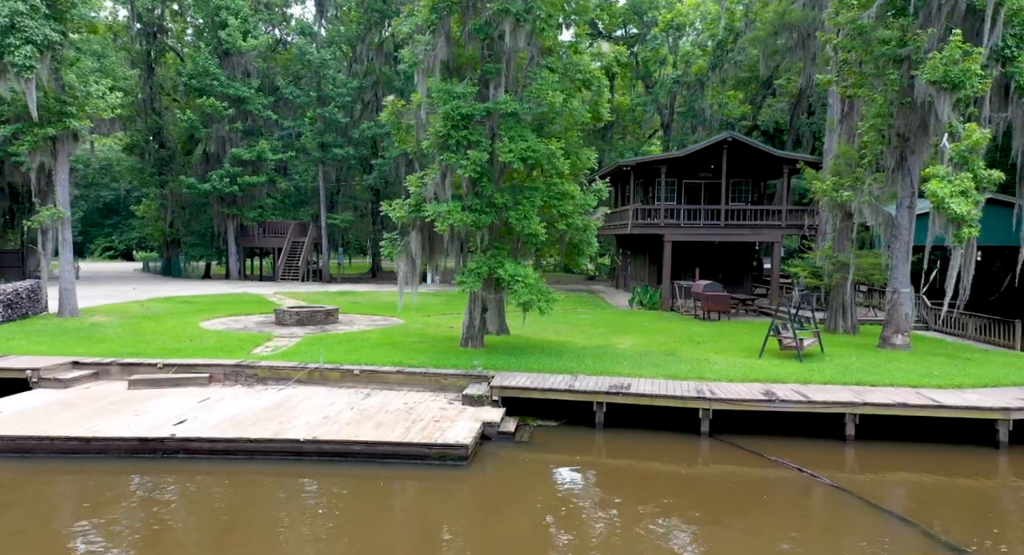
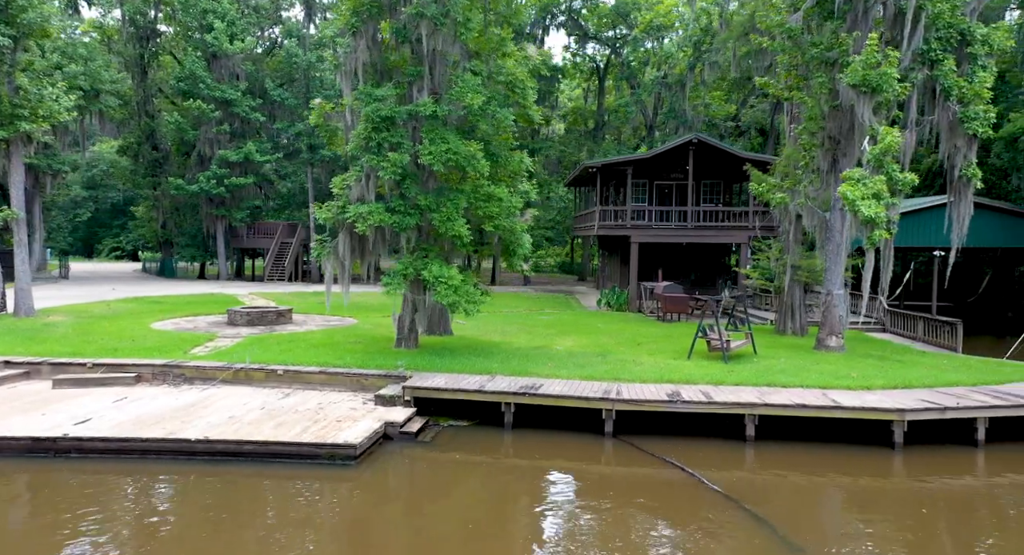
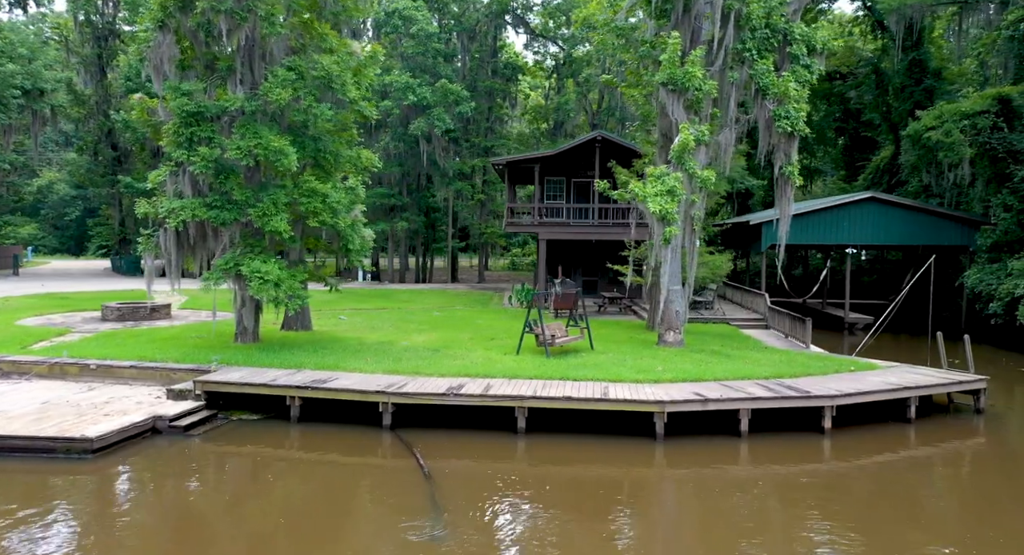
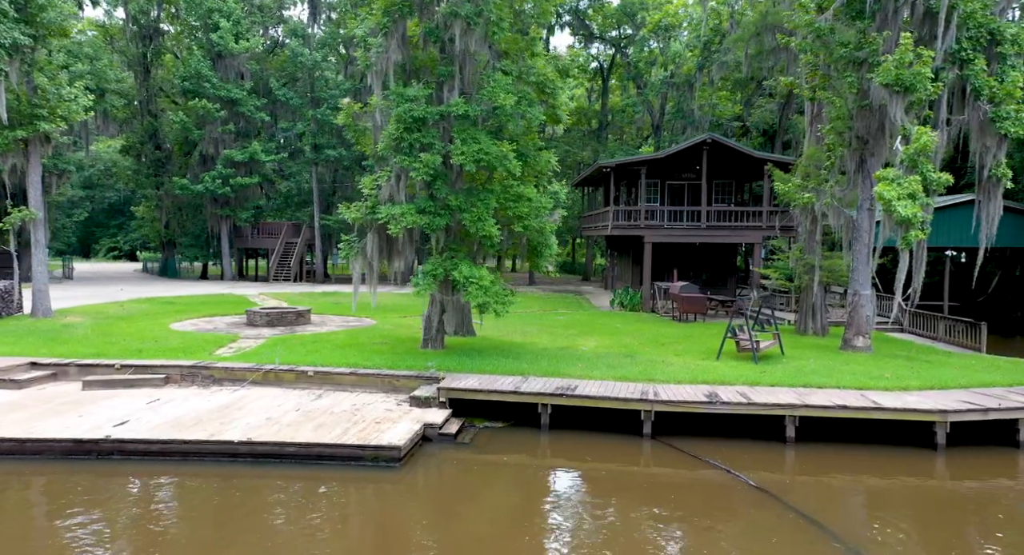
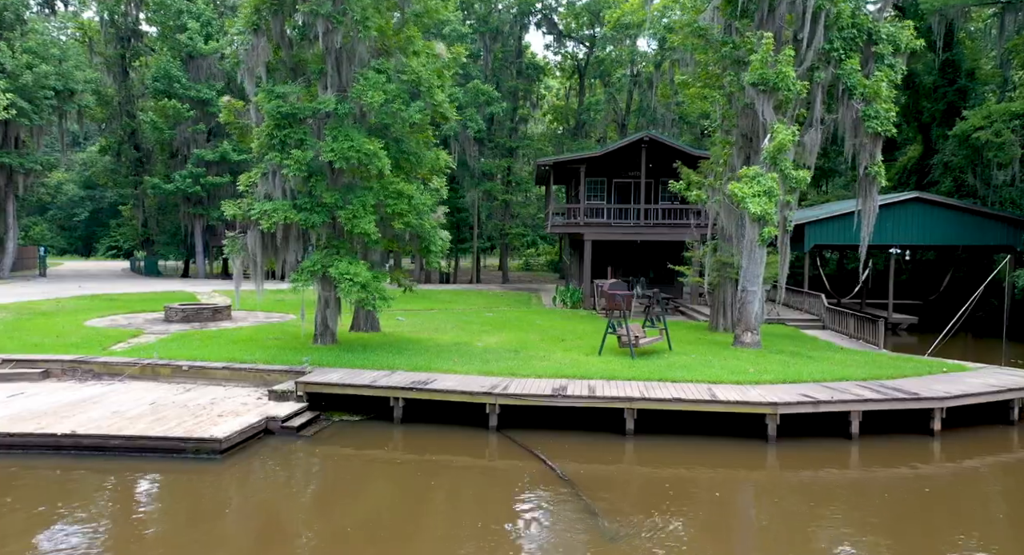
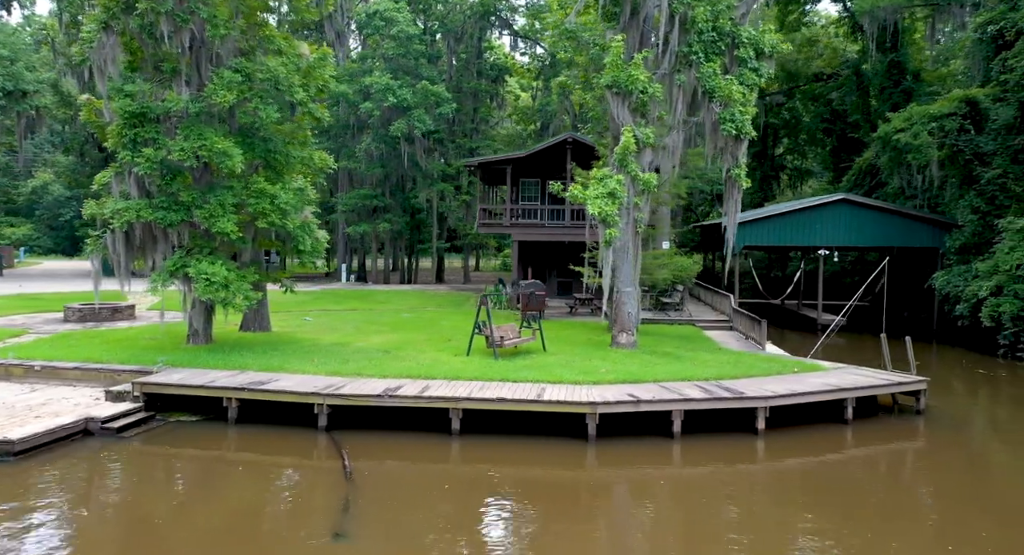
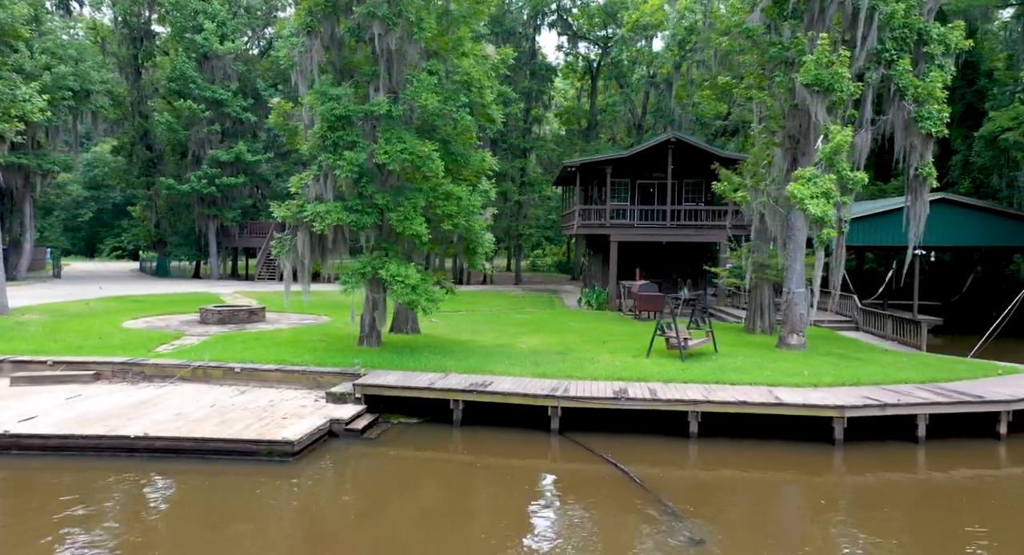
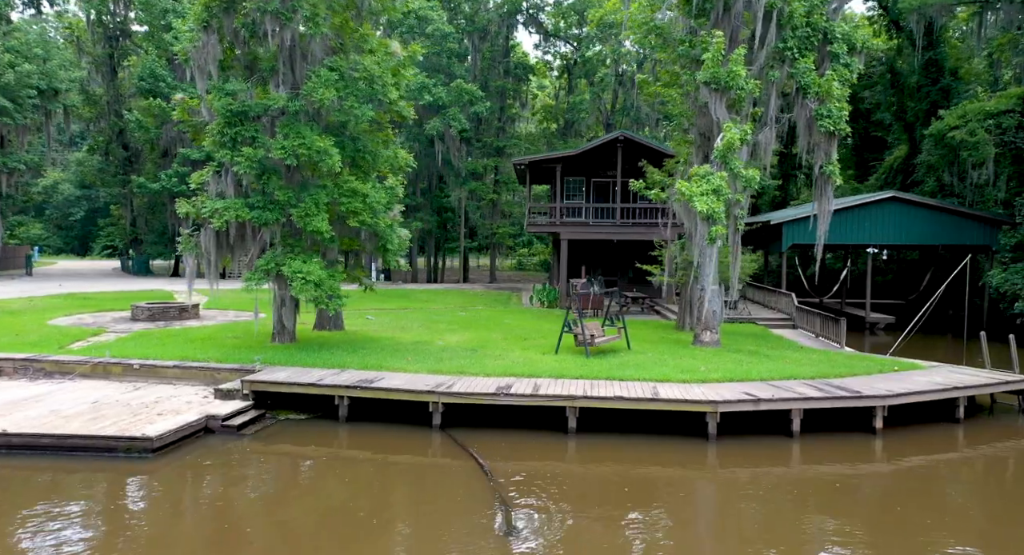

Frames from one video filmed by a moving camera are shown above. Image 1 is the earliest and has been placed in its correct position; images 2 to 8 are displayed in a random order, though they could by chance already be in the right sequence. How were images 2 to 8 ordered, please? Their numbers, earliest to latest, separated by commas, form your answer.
4, 2, 7, 5, 8, 3, 6
